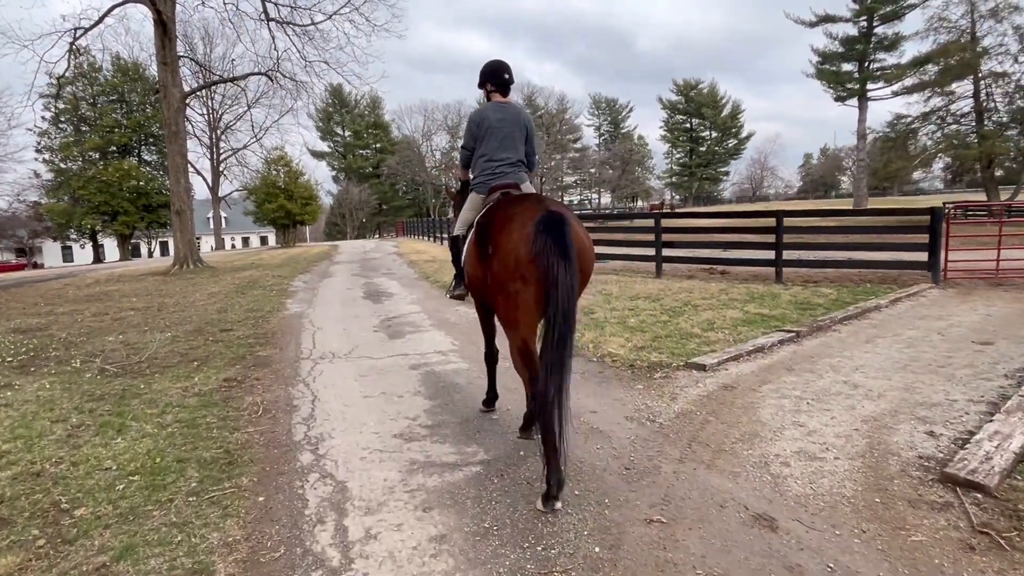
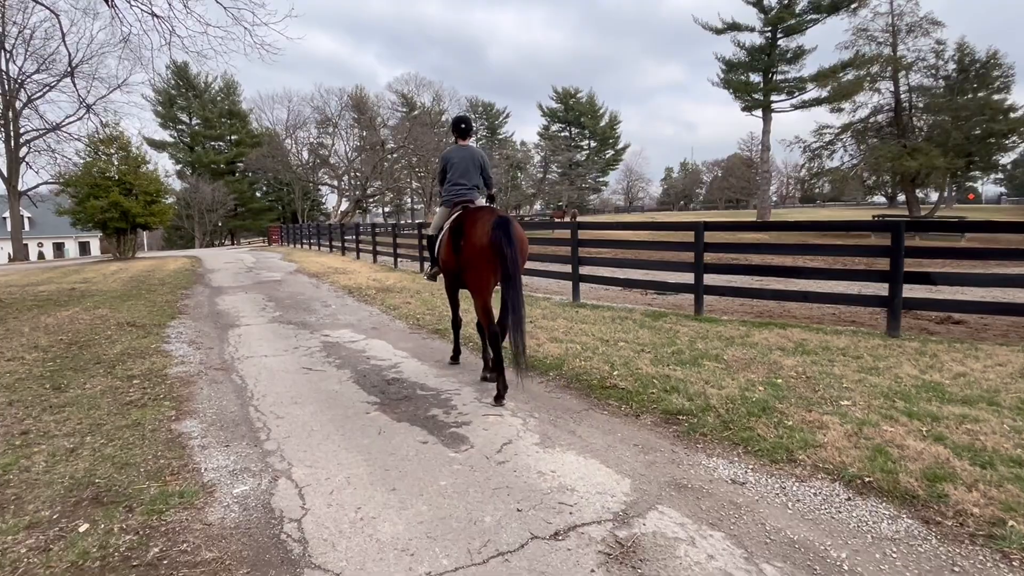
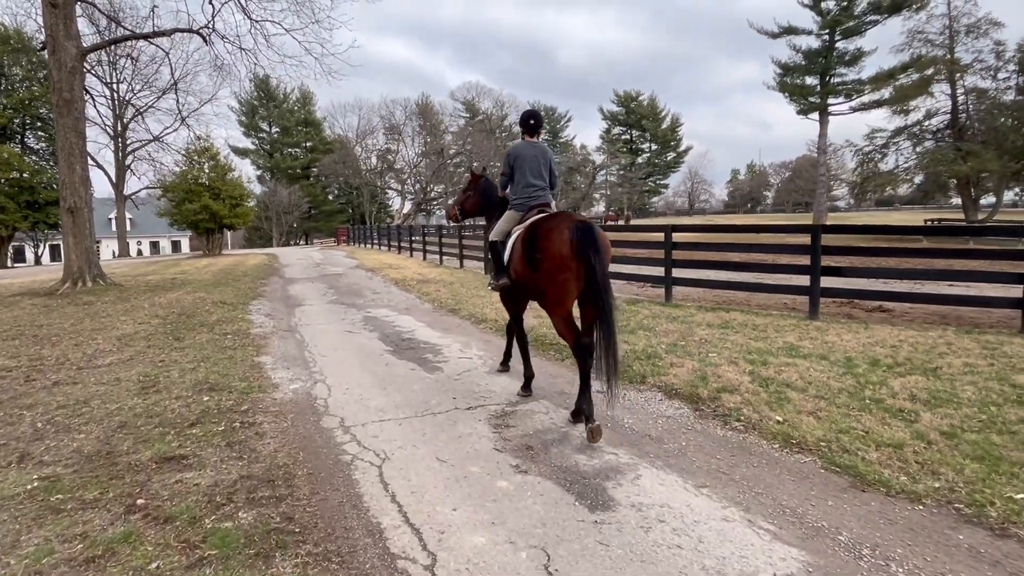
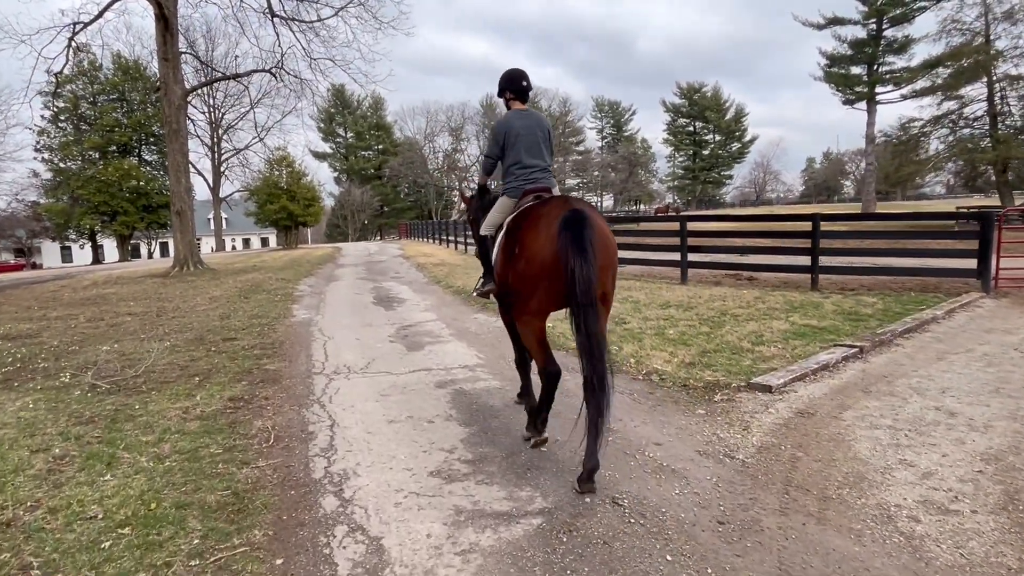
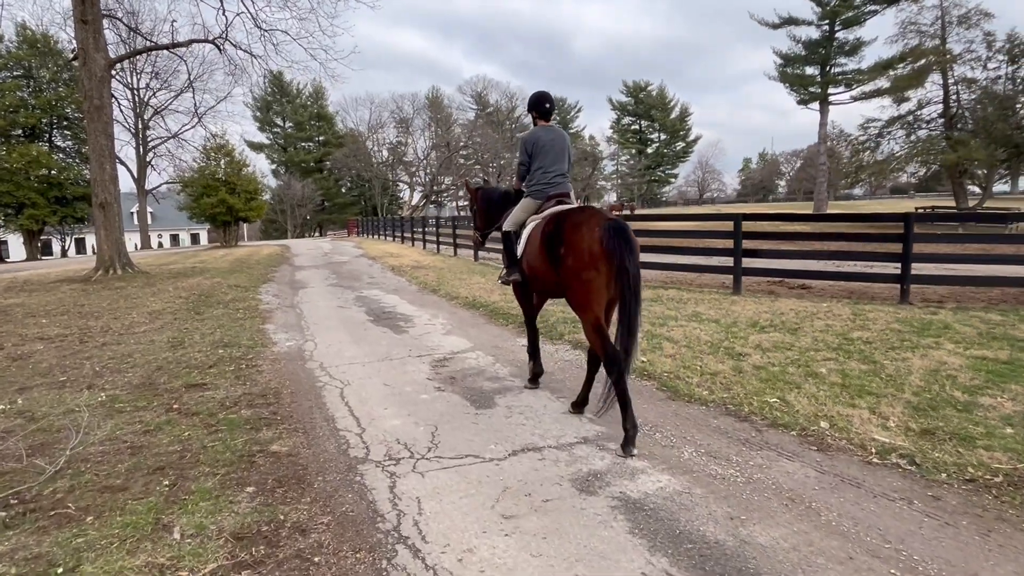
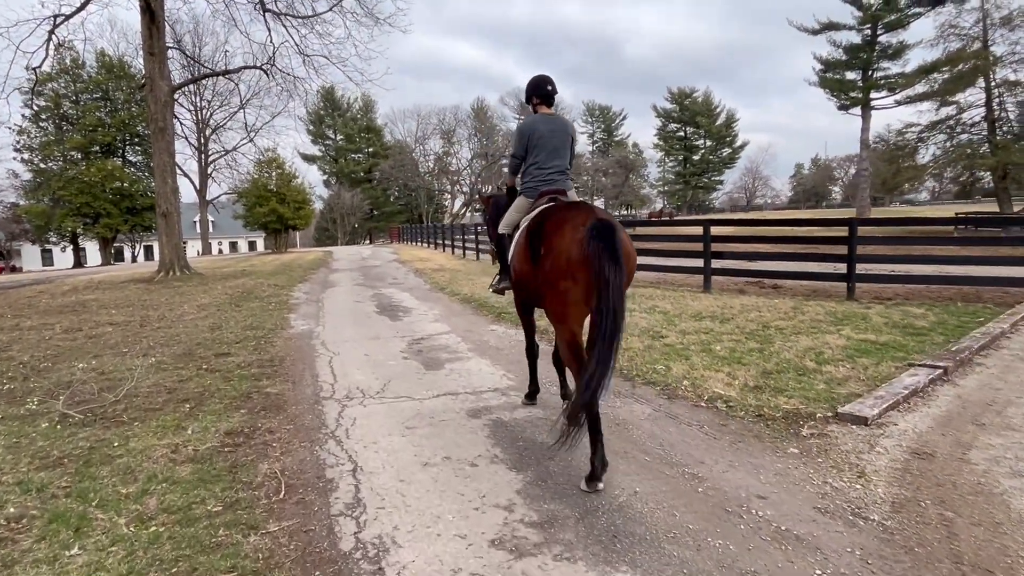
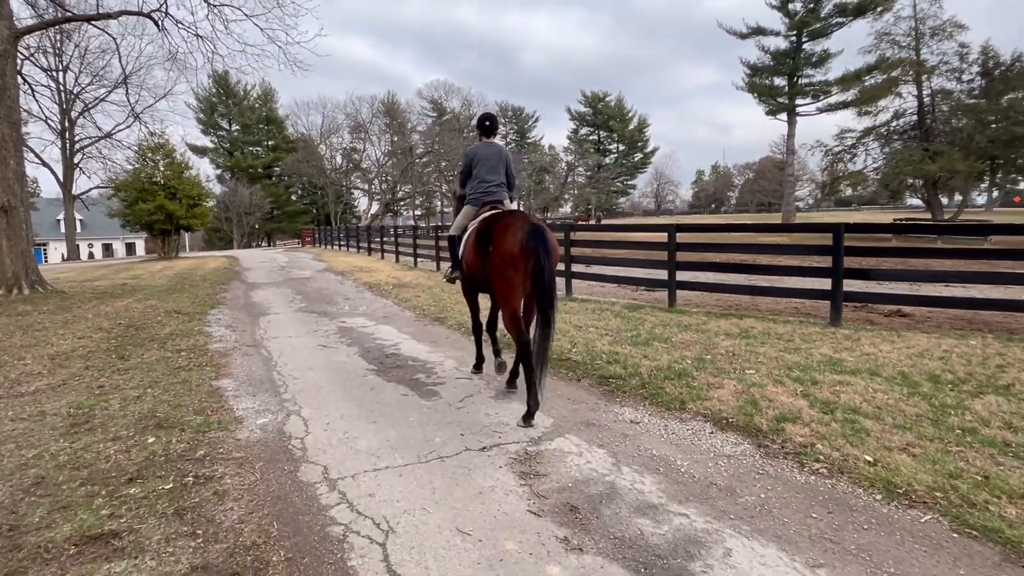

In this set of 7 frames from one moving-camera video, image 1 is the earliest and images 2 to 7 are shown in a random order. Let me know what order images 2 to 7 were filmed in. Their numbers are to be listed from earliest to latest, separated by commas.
4, 6, 5, 3, 7, 2
